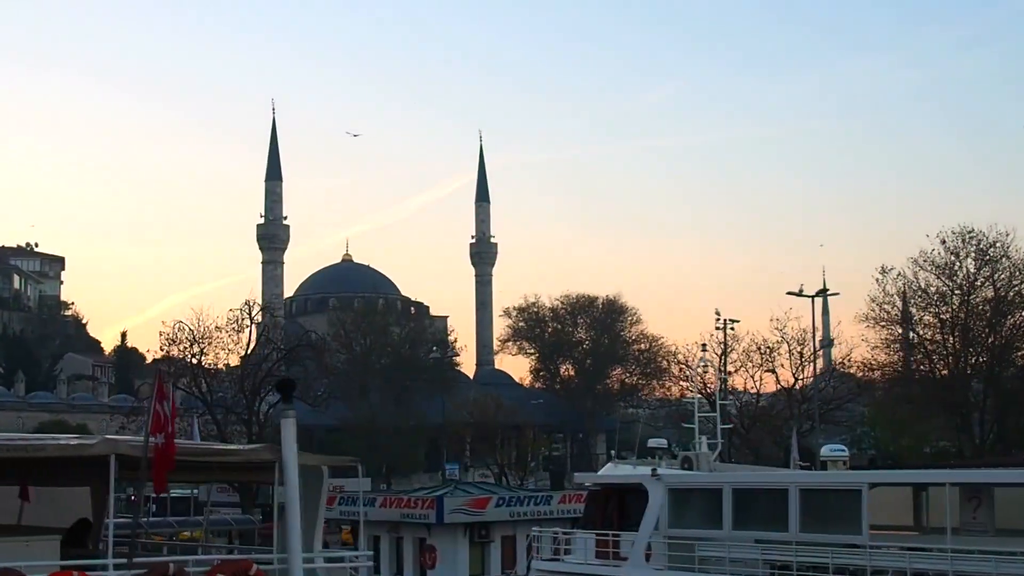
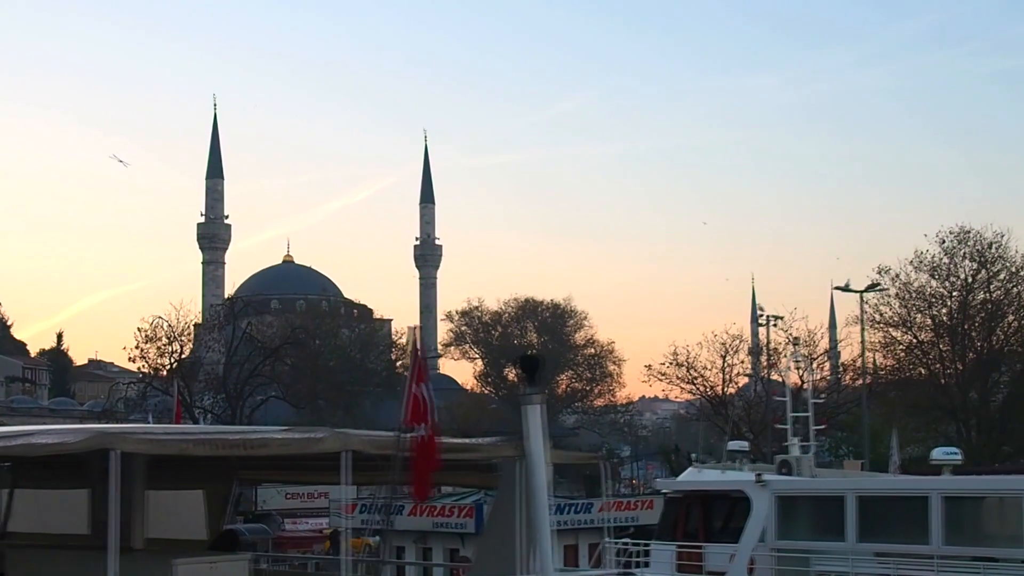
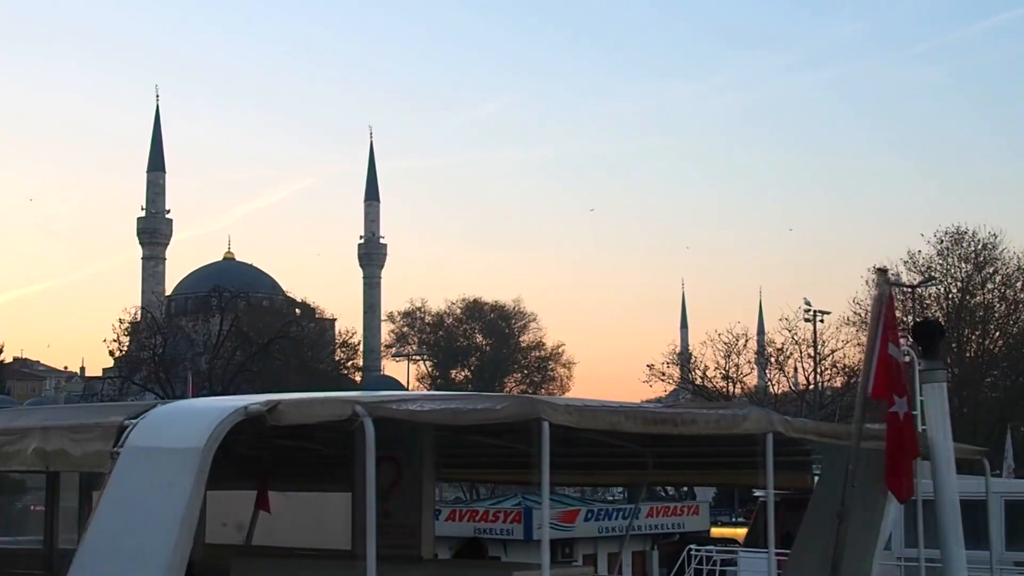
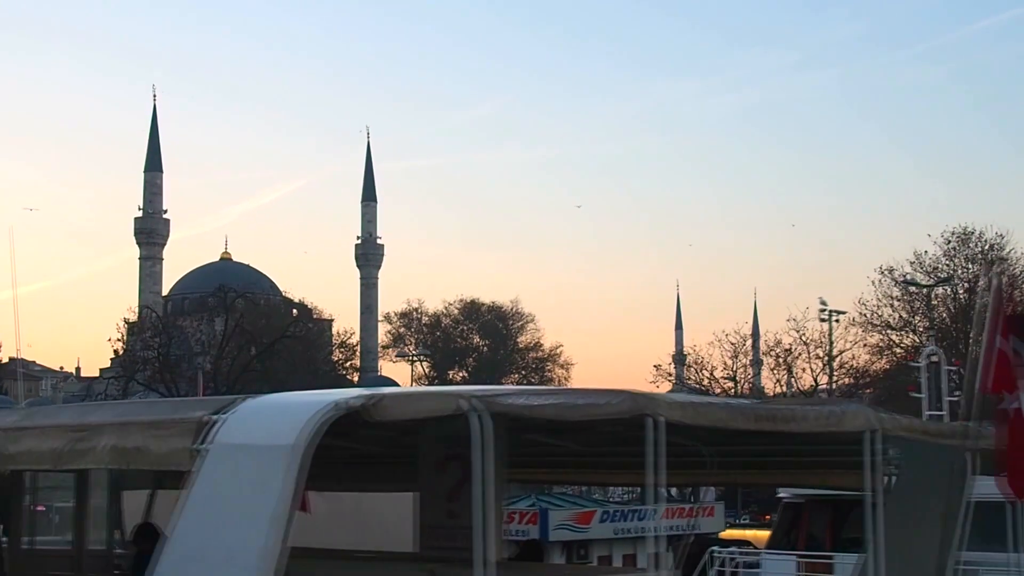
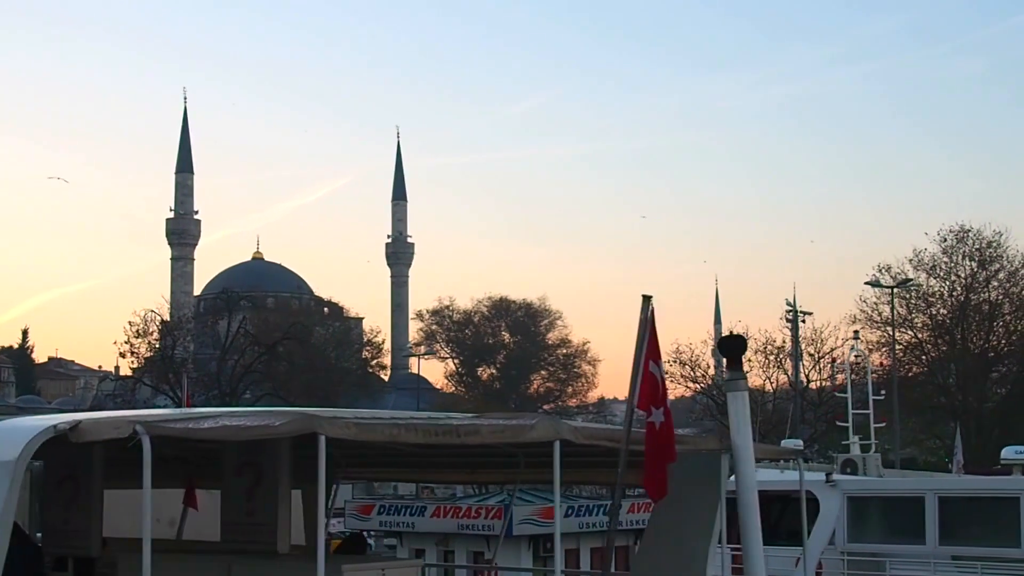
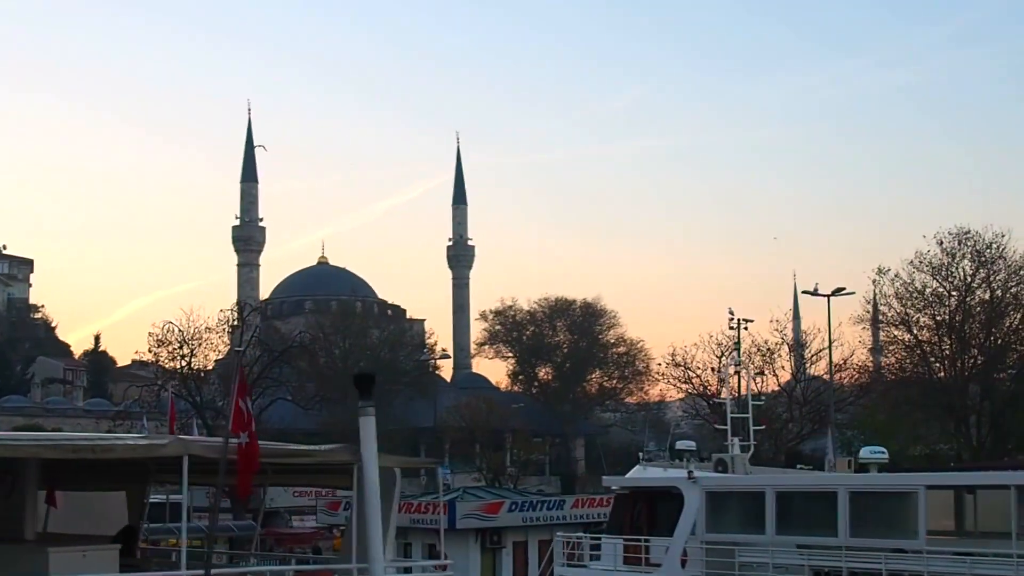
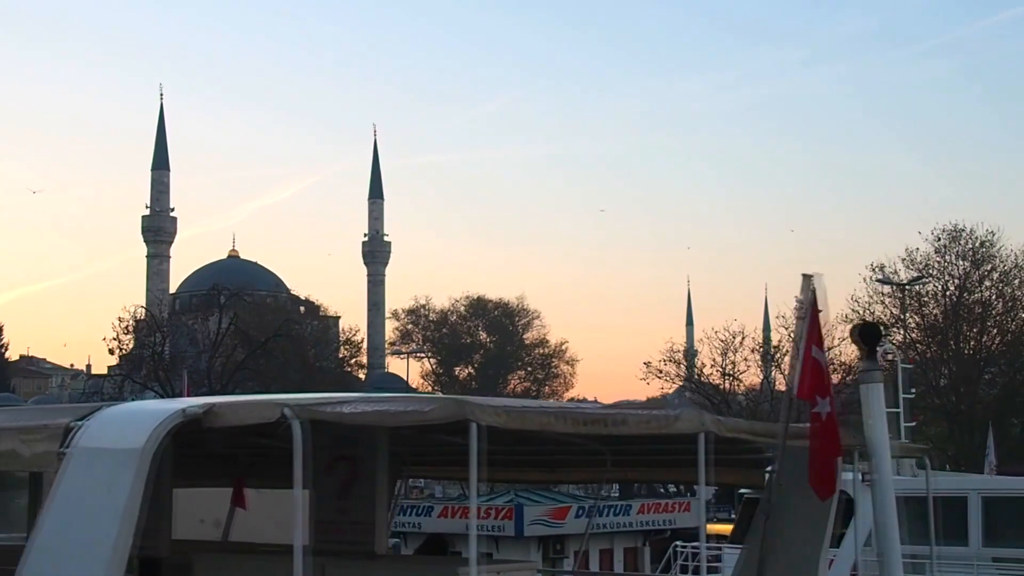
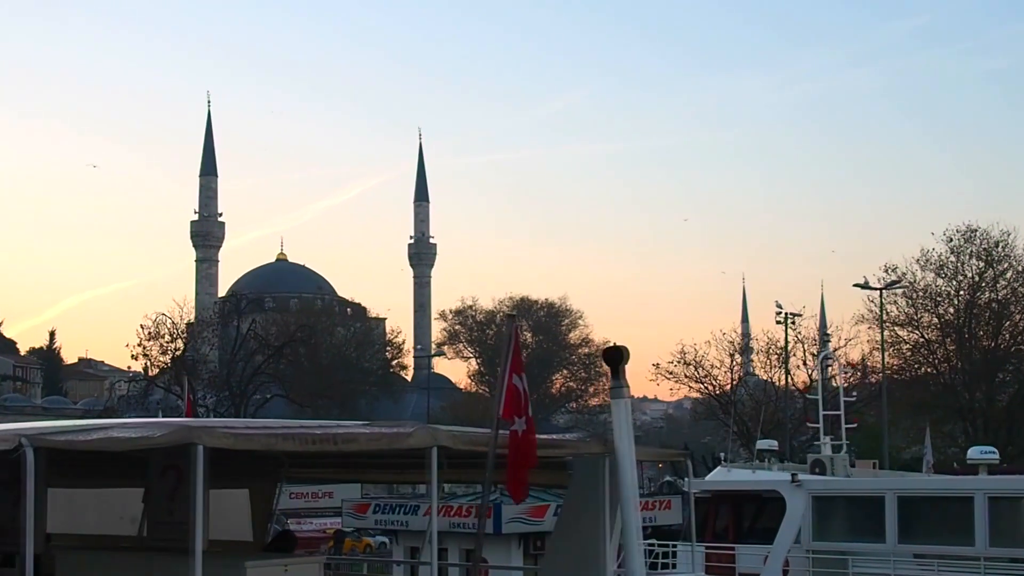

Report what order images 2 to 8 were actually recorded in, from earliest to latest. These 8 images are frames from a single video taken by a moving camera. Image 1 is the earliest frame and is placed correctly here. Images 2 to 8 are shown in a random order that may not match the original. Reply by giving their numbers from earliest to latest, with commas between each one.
6, 2, 8, 5, 7, 3, 4
